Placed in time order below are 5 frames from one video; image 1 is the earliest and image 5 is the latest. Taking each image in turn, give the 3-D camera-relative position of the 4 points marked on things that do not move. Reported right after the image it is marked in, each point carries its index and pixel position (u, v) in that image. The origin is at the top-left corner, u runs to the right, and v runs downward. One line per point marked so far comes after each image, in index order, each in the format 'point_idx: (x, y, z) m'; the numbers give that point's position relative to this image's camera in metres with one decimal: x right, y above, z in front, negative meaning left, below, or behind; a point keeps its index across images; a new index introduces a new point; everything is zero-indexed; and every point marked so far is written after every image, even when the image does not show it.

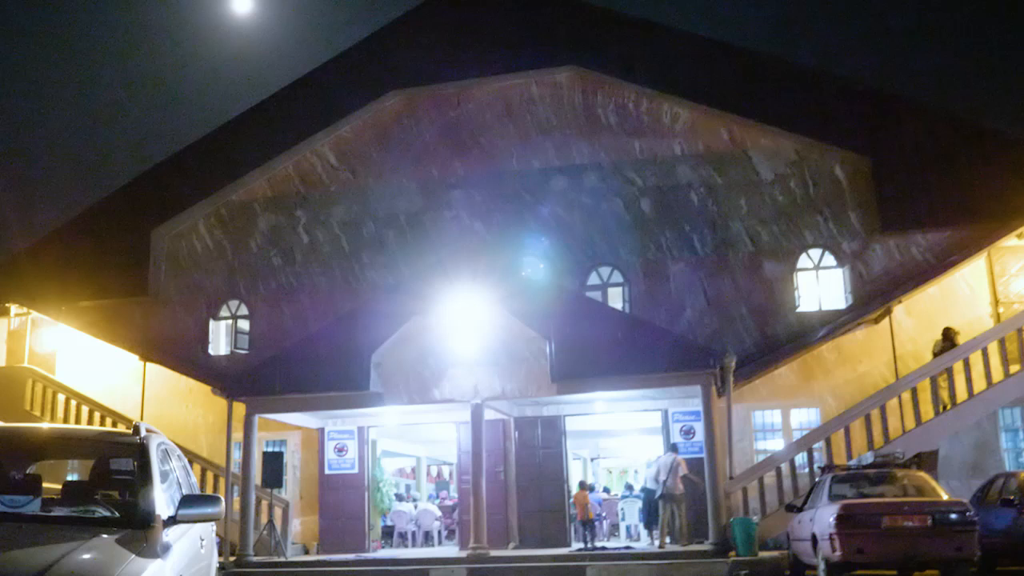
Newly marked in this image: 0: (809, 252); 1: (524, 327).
0: (+4.7, +0.6, +13.6) m
1: (+0.2, -0.5, +11.8) m
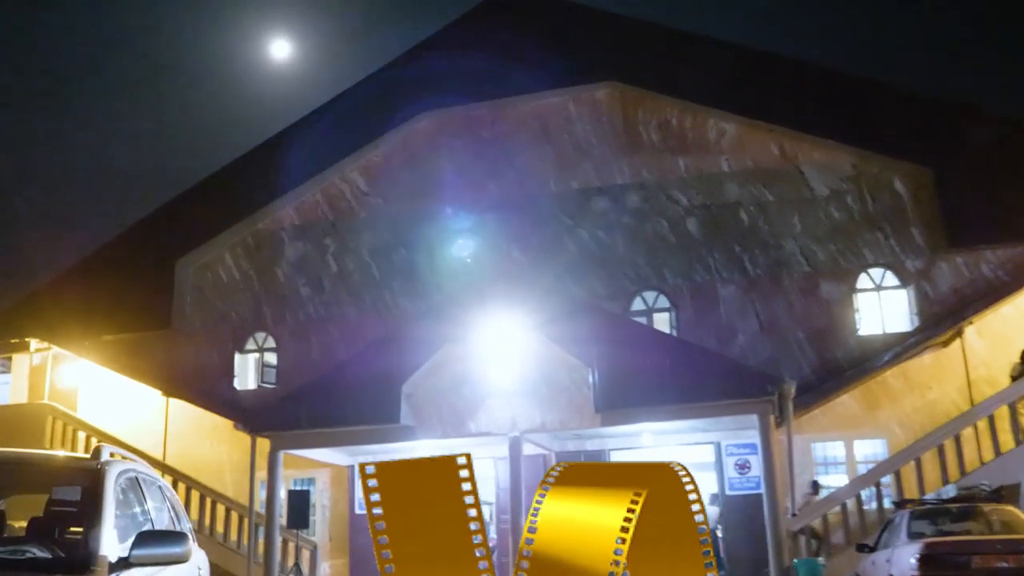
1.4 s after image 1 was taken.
0: (+5.3, +0.3, +12.7) m
1: (+0.7, -0.8, +11.0) m
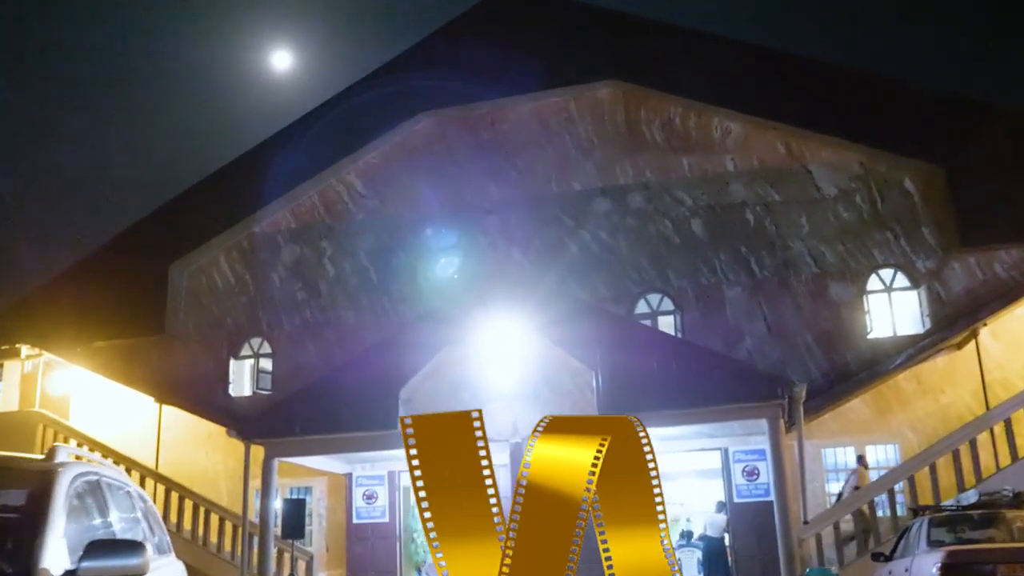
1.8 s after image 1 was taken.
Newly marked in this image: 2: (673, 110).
0: (+5.3, +0.2, +12.4) m
1: (+0.7, -0.9, +10.7) m
2: (+2.4, +2.6, +12.8) m
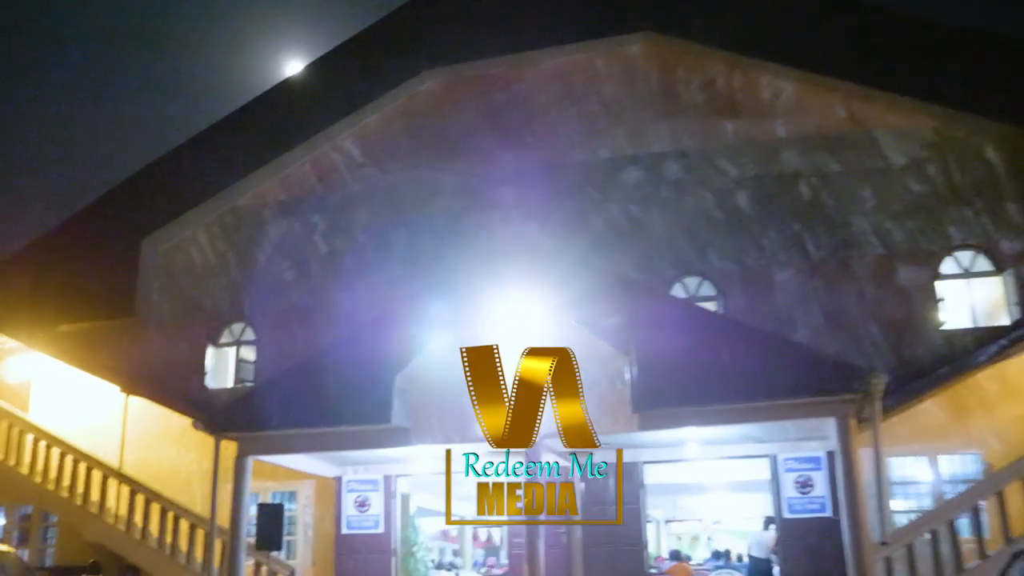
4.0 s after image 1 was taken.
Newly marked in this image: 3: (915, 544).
0: (+5.5, +0.4, +10.6) m
1: (+0.8, -0.6, +9.0) m
2: (+2.7, +2.9, +11.2) m
3: (+4.1, -2.6, +8.7) m
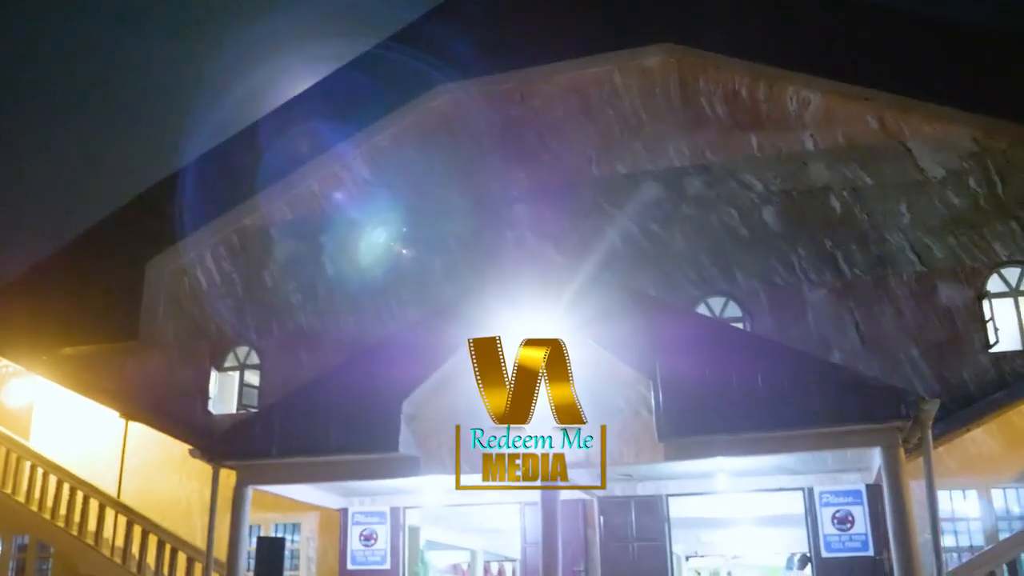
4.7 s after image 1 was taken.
0: (+5.7, +0.2, +10.0) m
1: (+1.0, -0.7, +8.3) m
2: (+2.9, +2.6, +10.6) m
3: (+4.3, -2.8, +7.9) m
